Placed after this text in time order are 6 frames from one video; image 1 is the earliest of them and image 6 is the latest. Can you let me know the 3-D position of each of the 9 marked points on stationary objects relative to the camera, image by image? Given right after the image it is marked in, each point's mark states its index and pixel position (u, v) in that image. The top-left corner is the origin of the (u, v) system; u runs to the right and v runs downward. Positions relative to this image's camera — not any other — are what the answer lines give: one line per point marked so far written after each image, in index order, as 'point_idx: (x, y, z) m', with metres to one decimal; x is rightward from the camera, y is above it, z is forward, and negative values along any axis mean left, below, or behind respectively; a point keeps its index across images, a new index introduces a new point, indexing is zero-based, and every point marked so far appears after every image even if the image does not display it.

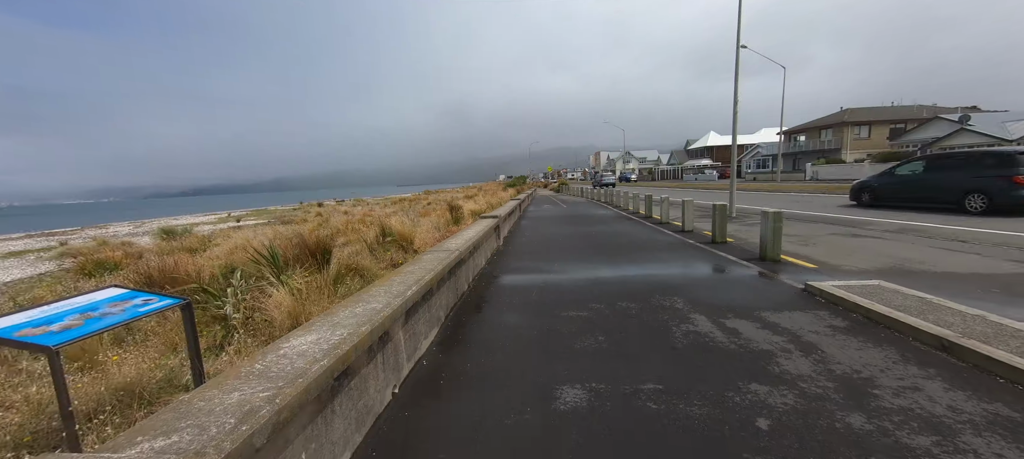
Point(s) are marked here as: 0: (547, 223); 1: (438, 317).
0: (+1.3, +0.2, +15.5) m
1: (-0.8, -0.9, +4.5) m
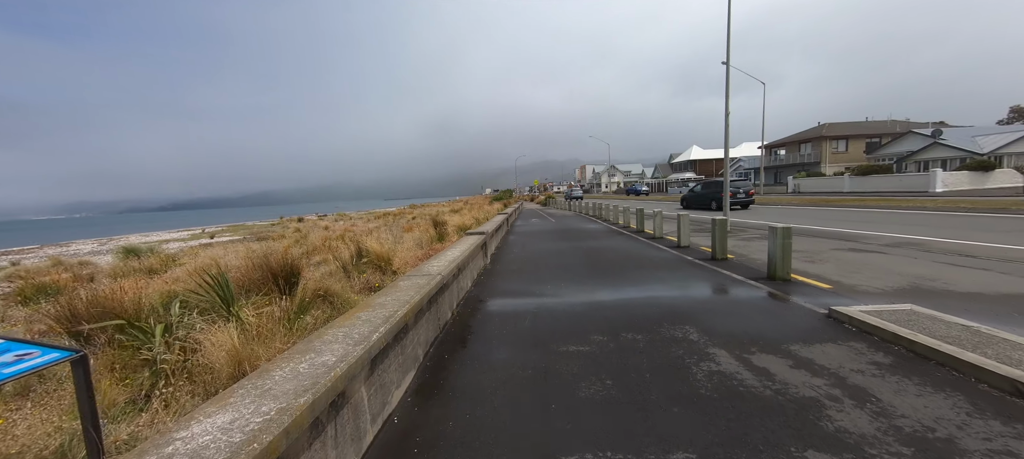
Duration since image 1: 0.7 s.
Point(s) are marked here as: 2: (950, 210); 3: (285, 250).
0: (+0.9, -0.3, +14.9) m
1: (-0.9, -1.1, +3.7) m
2: (+17.8, +0.8, +17.4) m
3: (-7.6, -0.7, +14.3) m
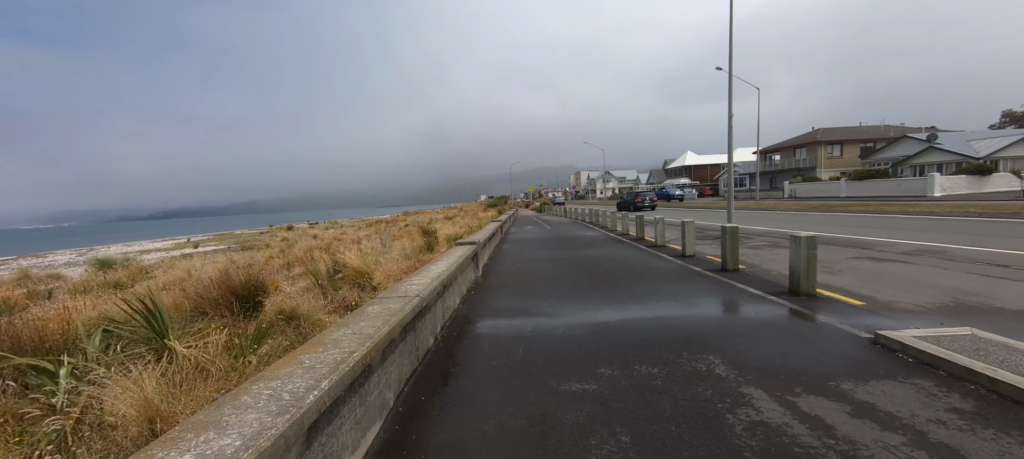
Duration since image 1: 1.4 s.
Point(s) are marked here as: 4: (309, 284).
0: (+0.7, -0.6, +14.2) m
1: (-0.9, -1.2, +3.0) m
2: (+17.6, +0.6, +16.9) m
3: (-7.8, -1.0, +13.5) m
4: (-3.5, -0.9, +7.3) m
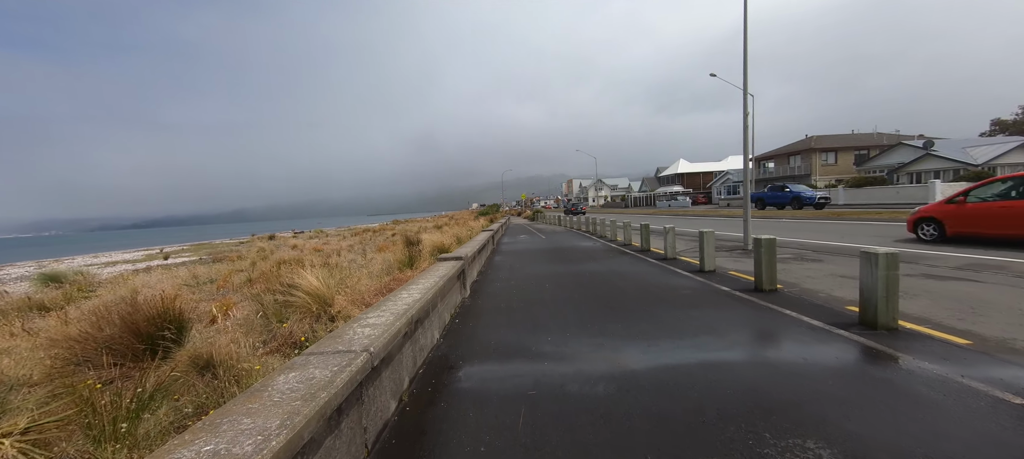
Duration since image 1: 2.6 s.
0: (+0.5, -0.9, +12.8) m
1: (-0.9, -1.3, +1.6) m
2: (+17.3, +0.2, +15.8) m
3: (-8.0, -1.4, +12.0) m
4: (-3.6, -1.1, +5.9) m
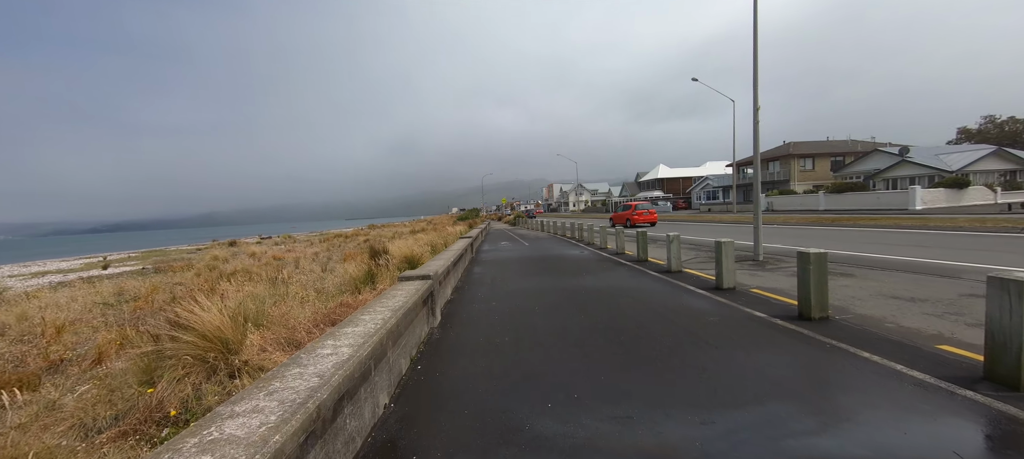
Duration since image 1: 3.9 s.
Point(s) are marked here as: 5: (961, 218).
0: (0.0, -1.1, +11.3) m
1: (-0.9, -1.4, 0.0) m
2: (+16.7, 0.0, +15.1) m
3: (-8.5, -1.6, +10.1) m
4: (-3.7, -1.3, +4.2) m
5: (+20.1, +0.5, +19.2) m
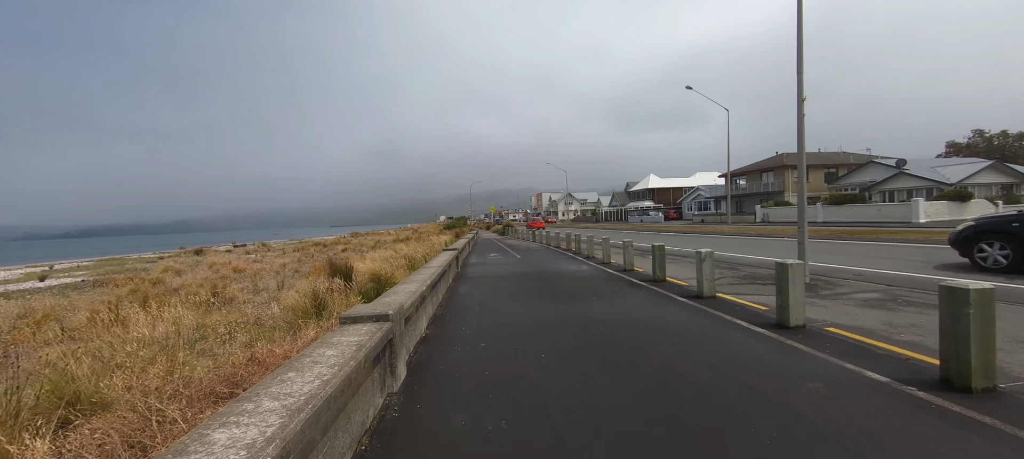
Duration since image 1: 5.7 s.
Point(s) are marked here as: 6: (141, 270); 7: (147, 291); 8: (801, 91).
0: (-0.2, -1.4, +9.4) m
1: (-0.8, -1.5, -2.0) m
2: (+16.4, -0.5, +13.6) m
3: (-8.6, -1.7, +7.9) m
4: (-3.7, -1.3, +2.1) m
5: (+19.8, -0.1, +17.8) m
6: (-17.0, -1.8, +19.7) m
7: (-9.9, -1.6, +11.8) m
8: (+5.9, +2.9, +8.8) m
